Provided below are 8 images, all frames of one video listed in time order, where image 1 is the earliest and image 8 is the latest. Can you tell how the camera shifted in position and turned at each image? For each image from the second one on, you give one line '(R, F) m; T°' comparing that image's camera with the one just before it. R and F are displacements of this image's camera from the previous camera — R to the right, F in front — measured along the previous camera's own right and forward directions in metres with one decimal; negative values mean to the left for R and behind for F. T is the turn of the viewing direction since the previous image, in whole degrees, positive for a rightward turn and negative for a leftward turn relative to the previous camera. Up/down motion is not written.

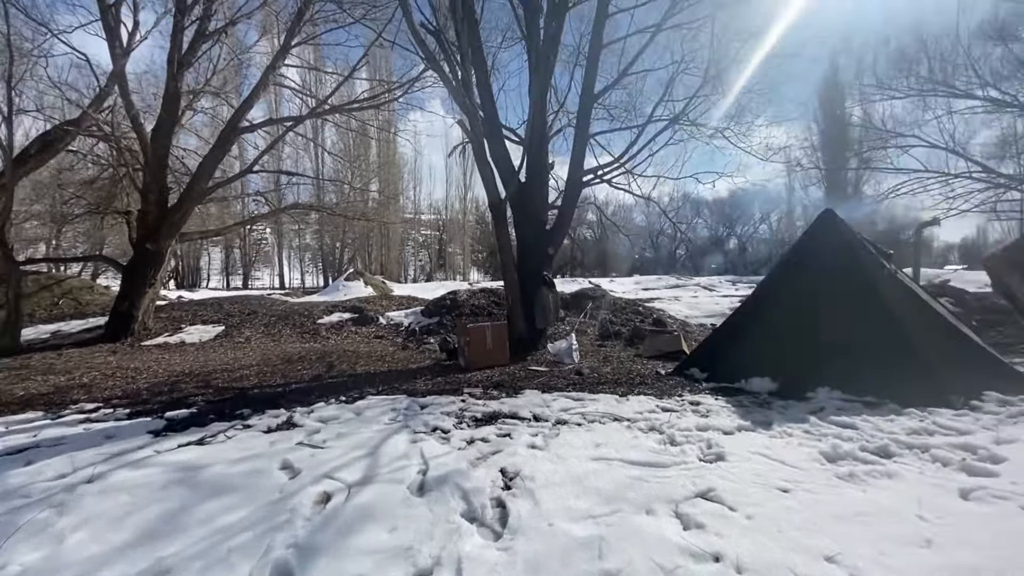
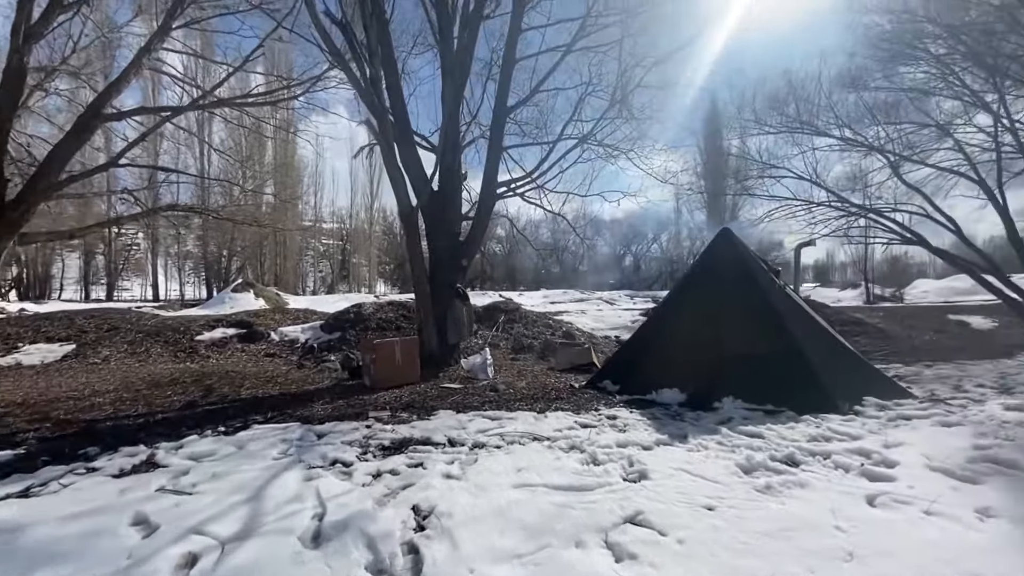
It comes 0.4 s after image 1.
(0.0, +0.2) m; +11°
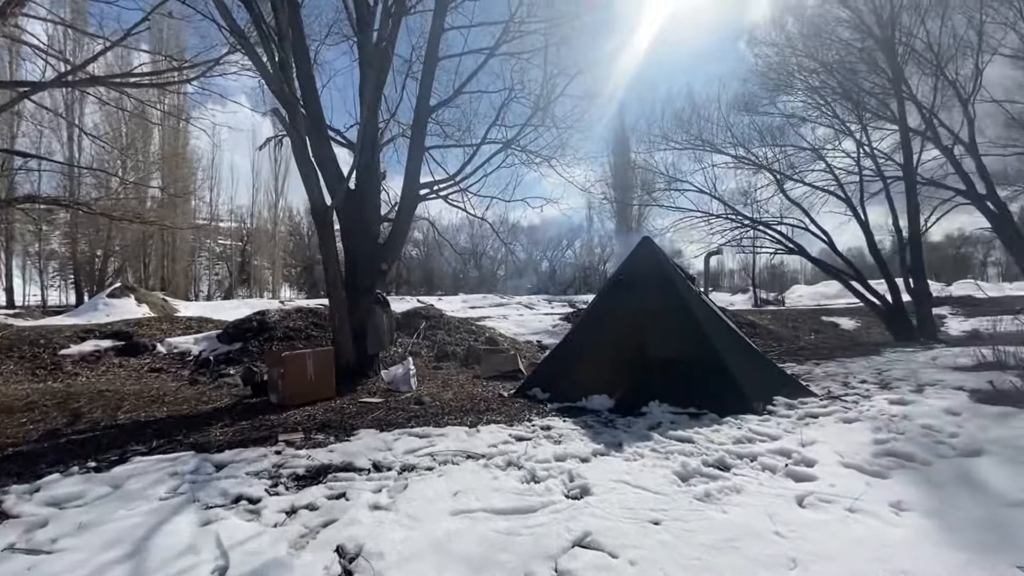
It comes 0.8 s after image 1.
(-0.1, +0.2) m; +10°
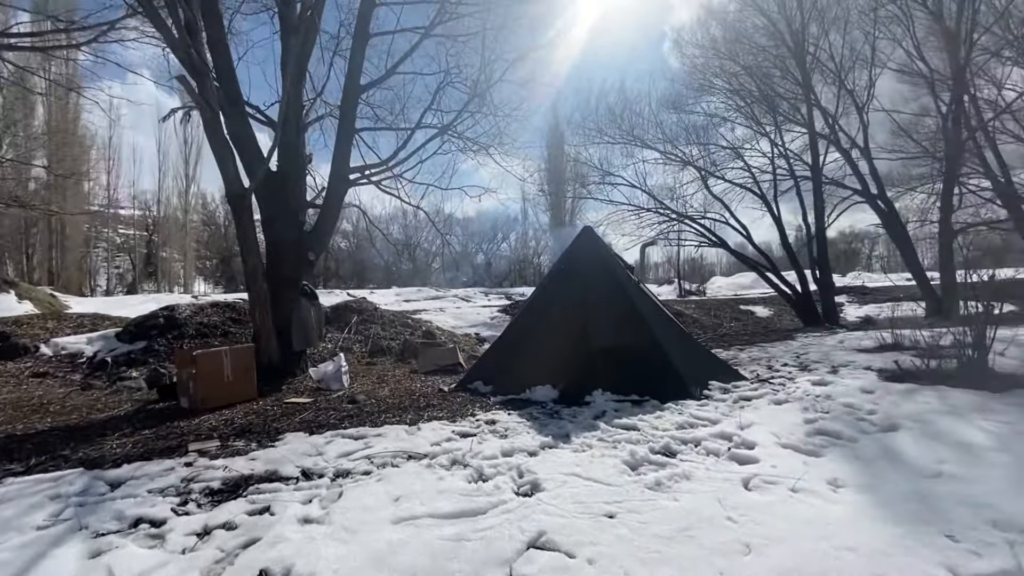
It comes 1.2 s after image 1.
(-0.1, +0.2) m; +8°
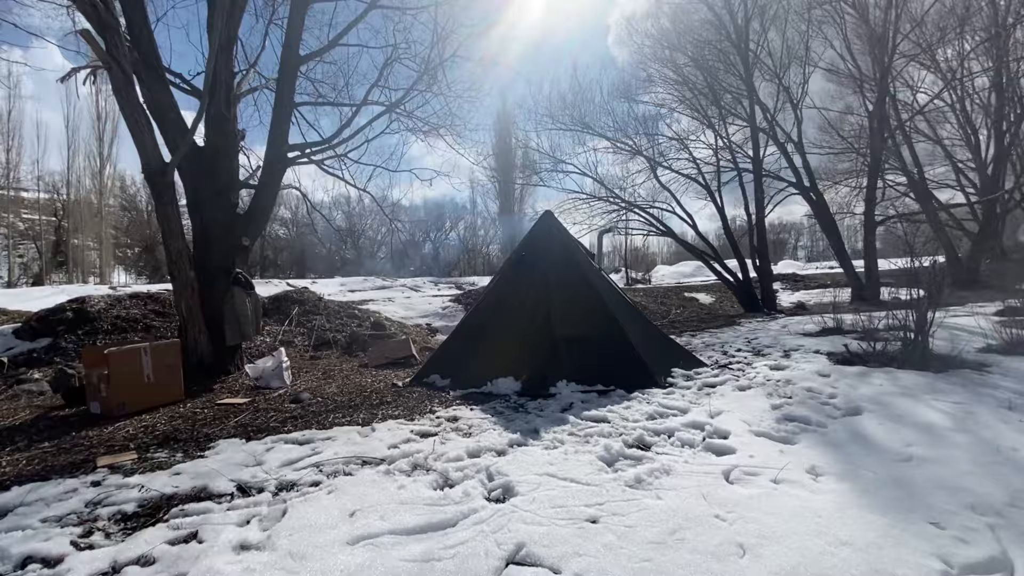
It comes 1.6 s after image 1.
(-0.1, +0.2) m; +6°
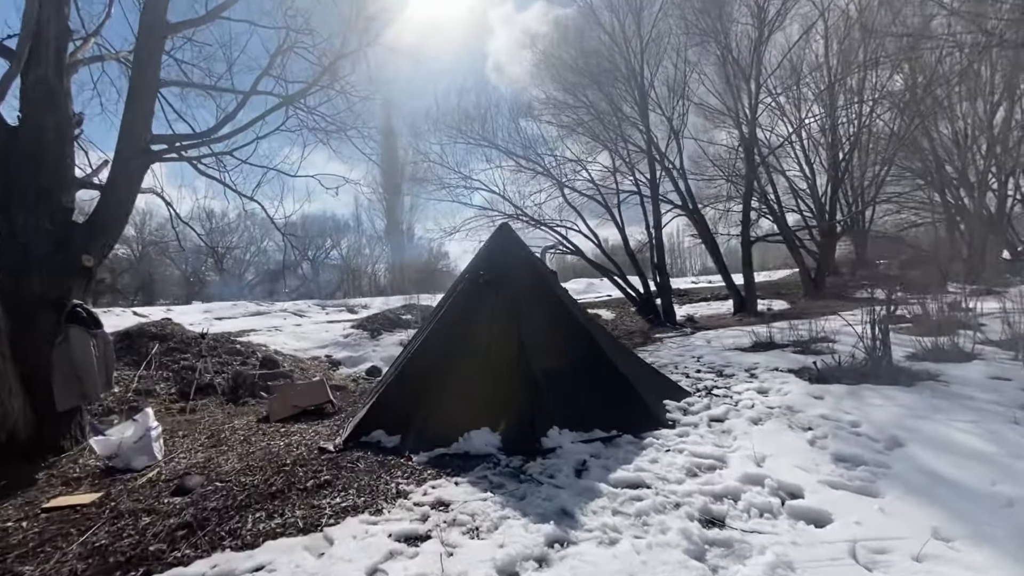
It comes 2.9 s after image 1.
(-0.6, +0.9) m; +14°
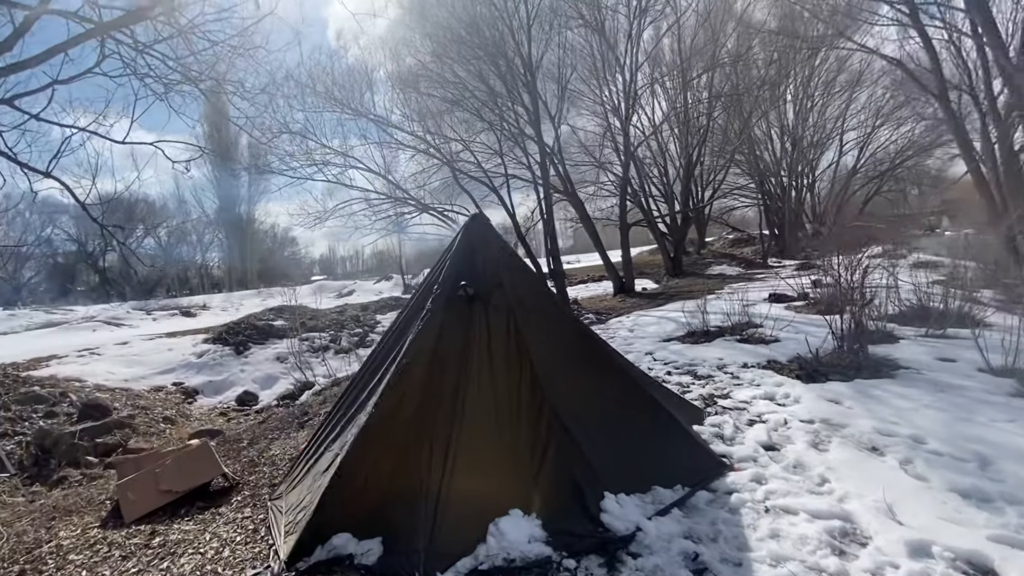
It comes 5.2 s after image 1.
(-0.8, +1.1) m; +17°
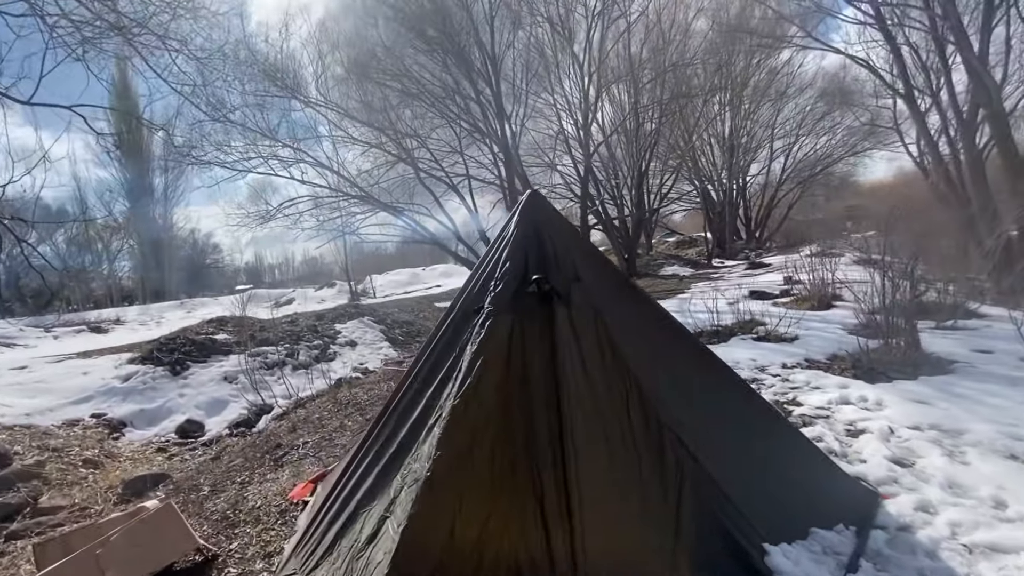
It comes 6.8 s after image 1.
(-0.7, +0.7) m; +7°
